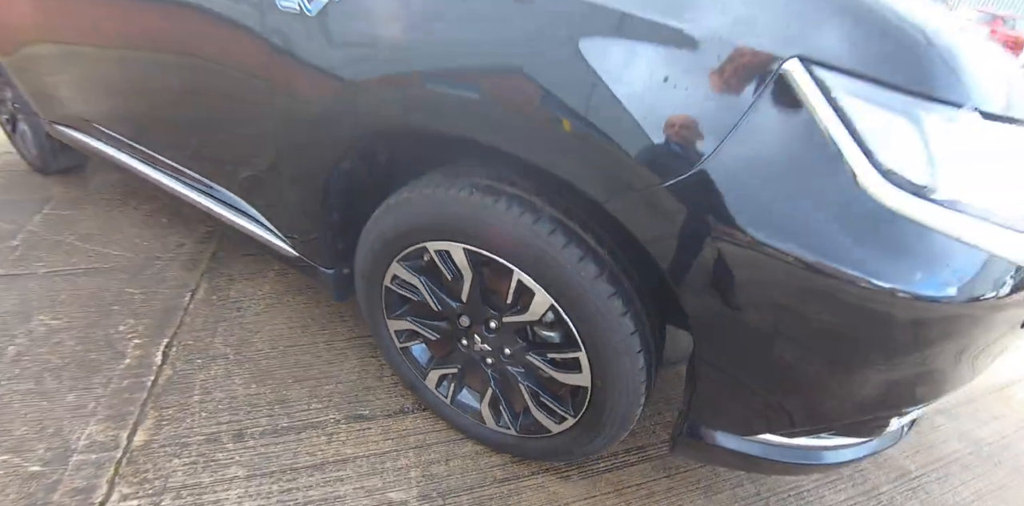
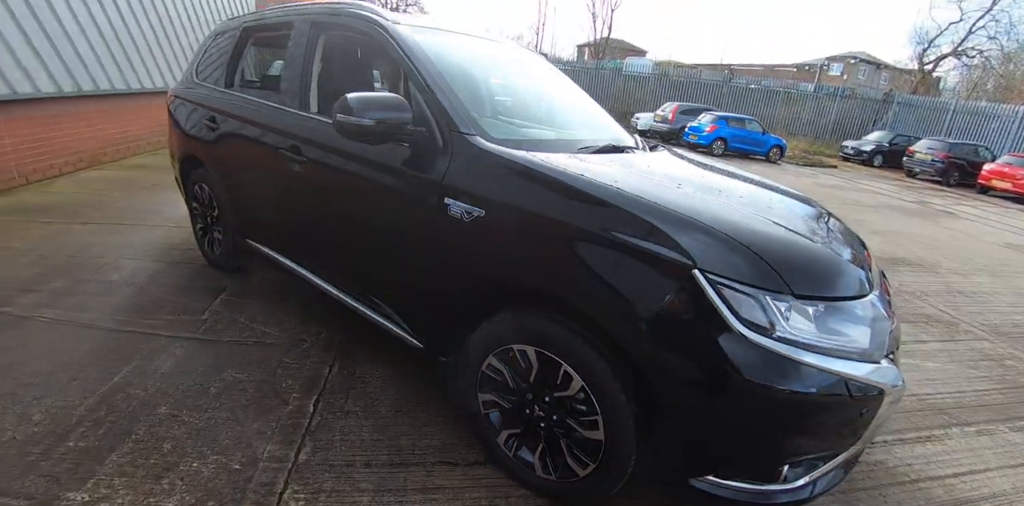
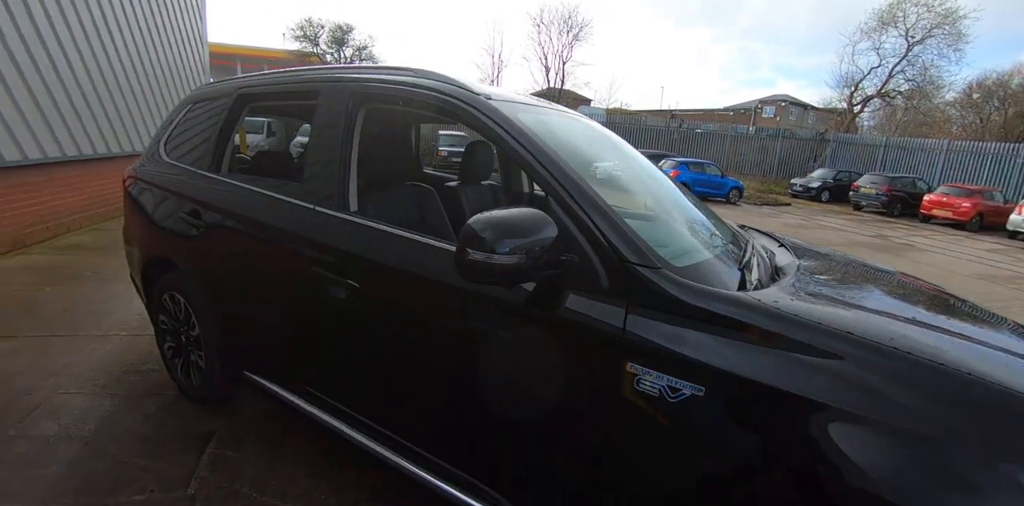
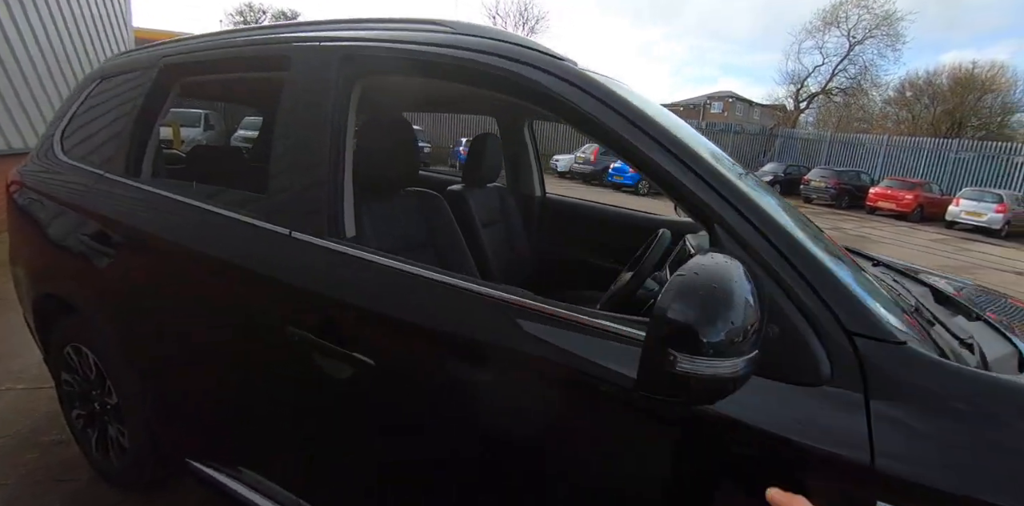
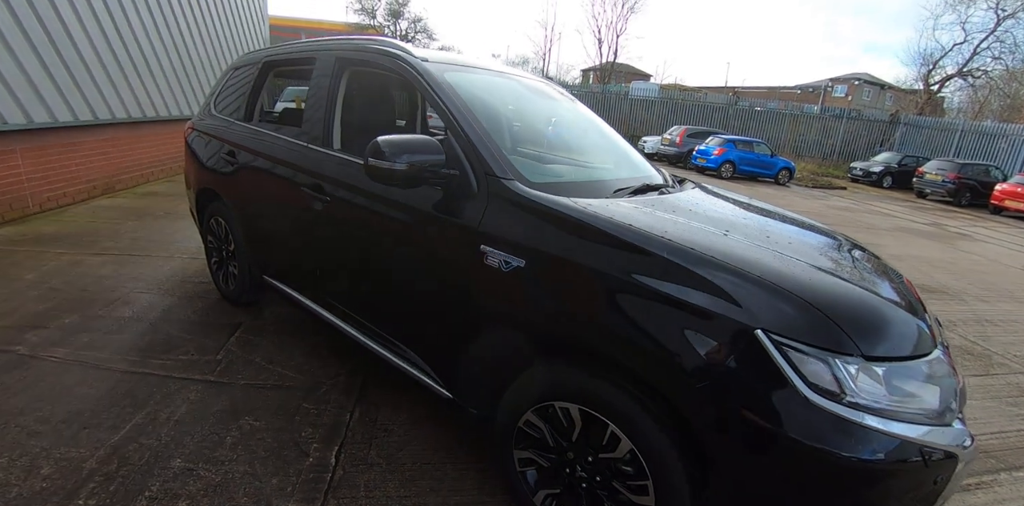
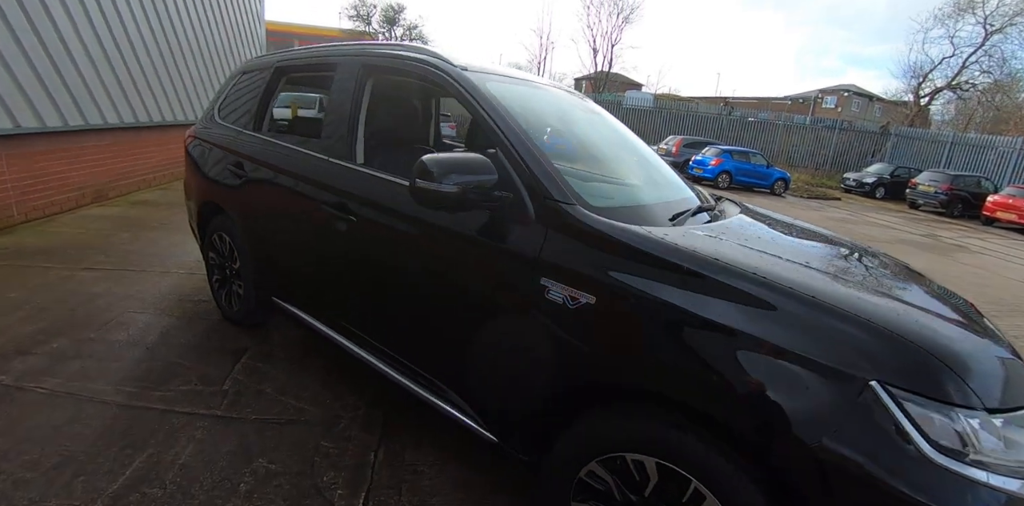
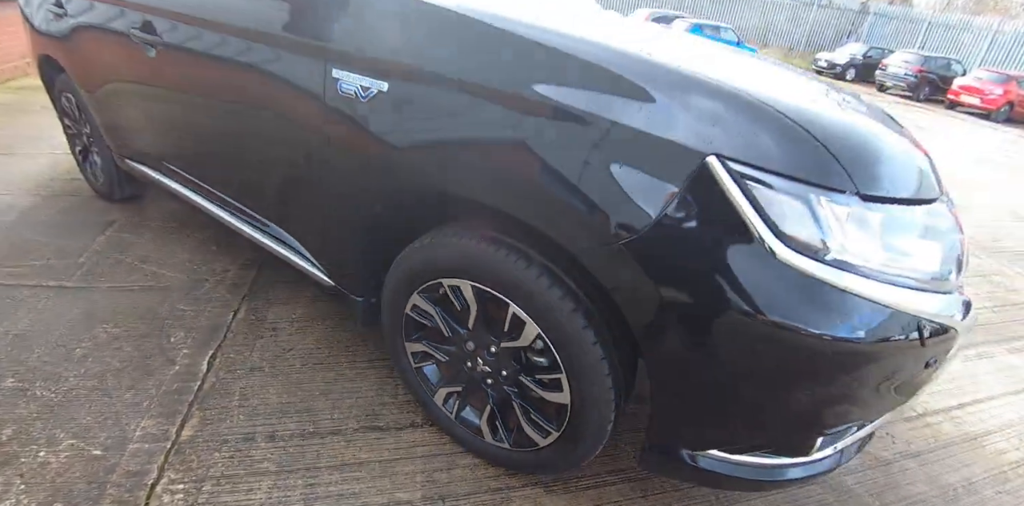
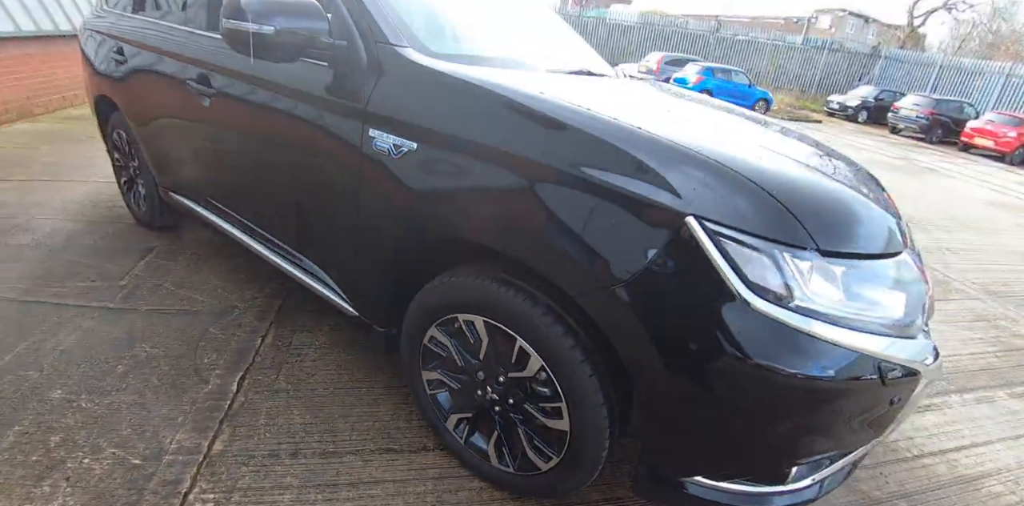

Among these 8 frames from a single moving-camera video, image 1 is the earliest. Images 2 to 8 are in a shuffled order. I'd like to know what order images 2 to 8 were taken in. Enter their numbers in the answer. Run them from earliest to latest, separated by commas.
7, 8, 2, 5, 6, 3, 4
